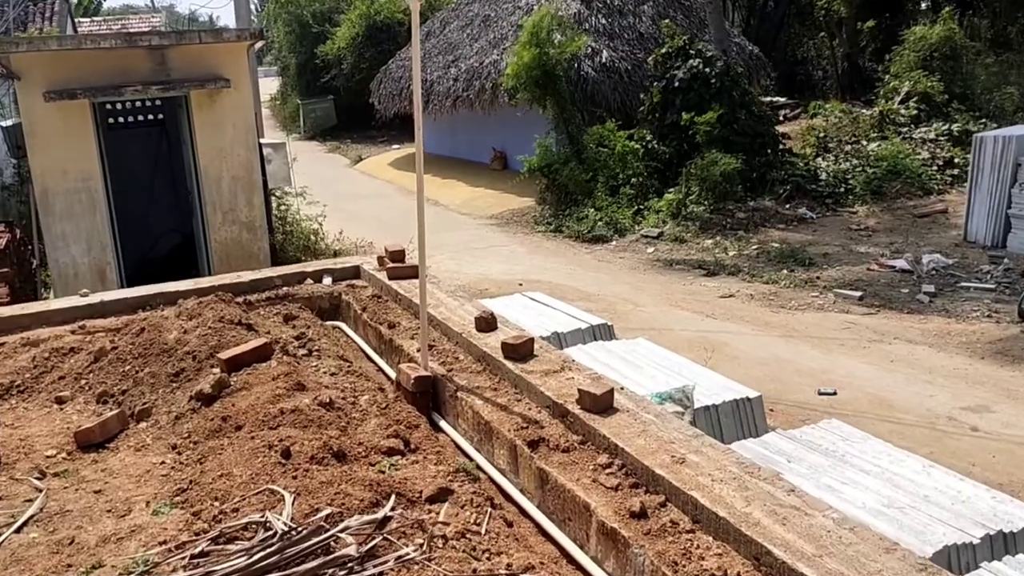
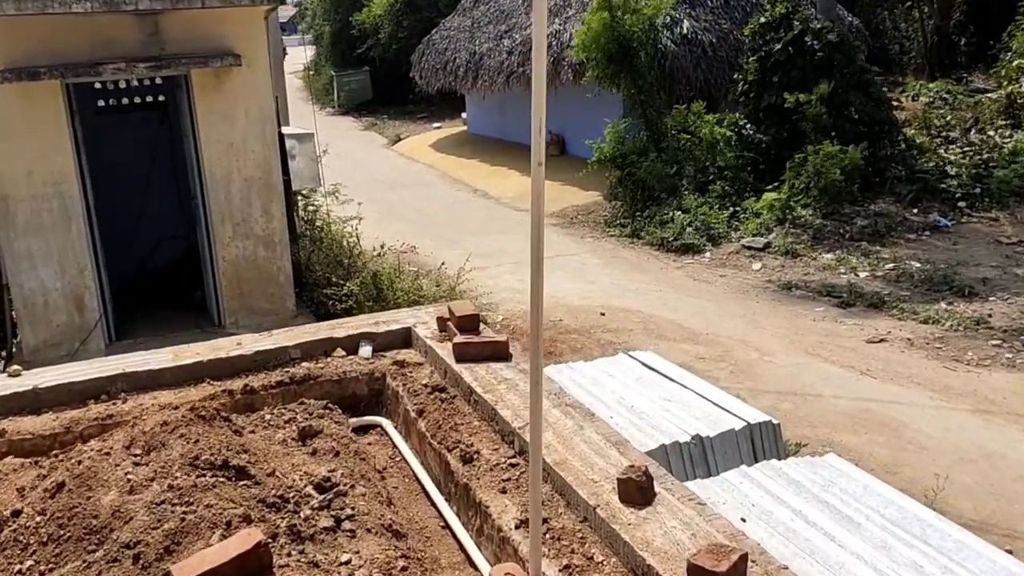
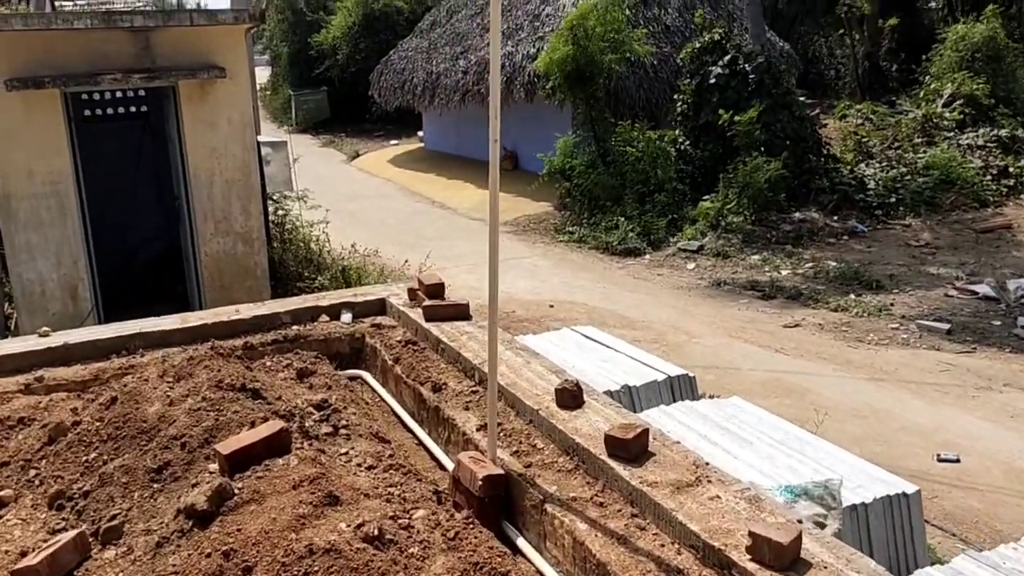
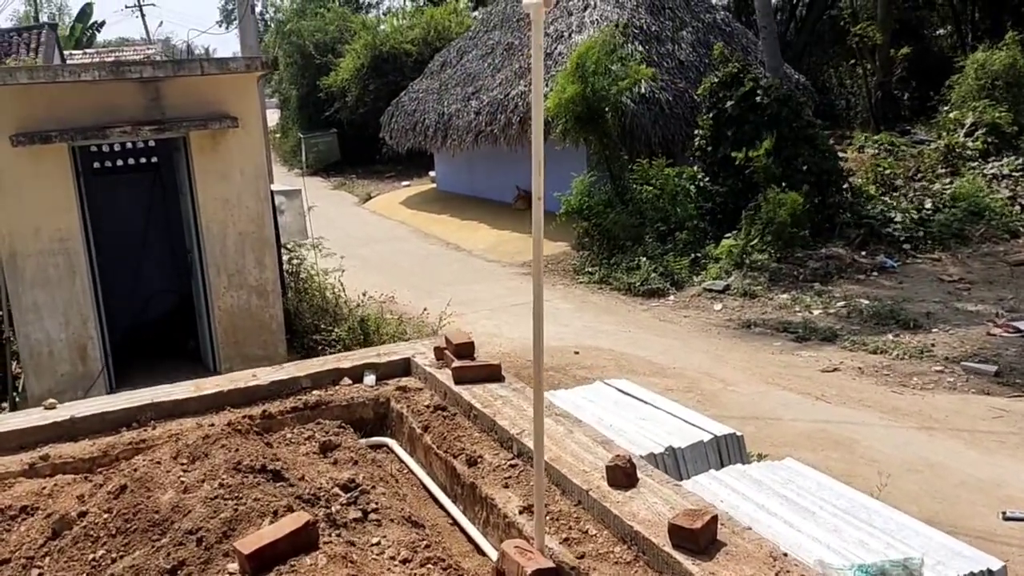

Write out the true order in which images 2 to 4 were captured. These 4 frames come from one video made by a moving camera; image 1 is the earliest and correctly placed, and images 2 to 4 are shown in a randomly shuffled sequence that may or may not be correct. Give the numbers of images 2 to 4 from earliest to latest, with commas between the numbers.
3, 4, 2
